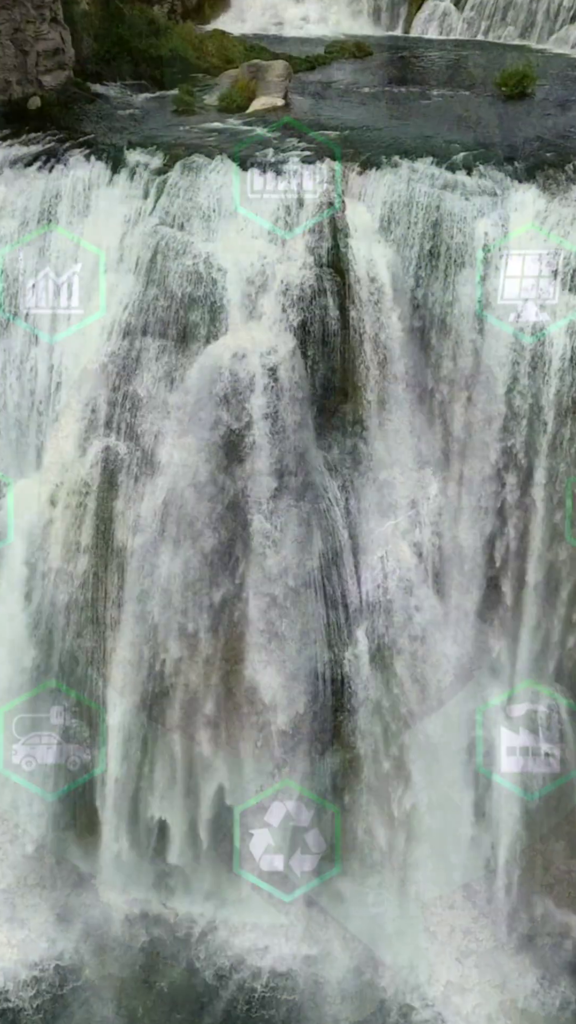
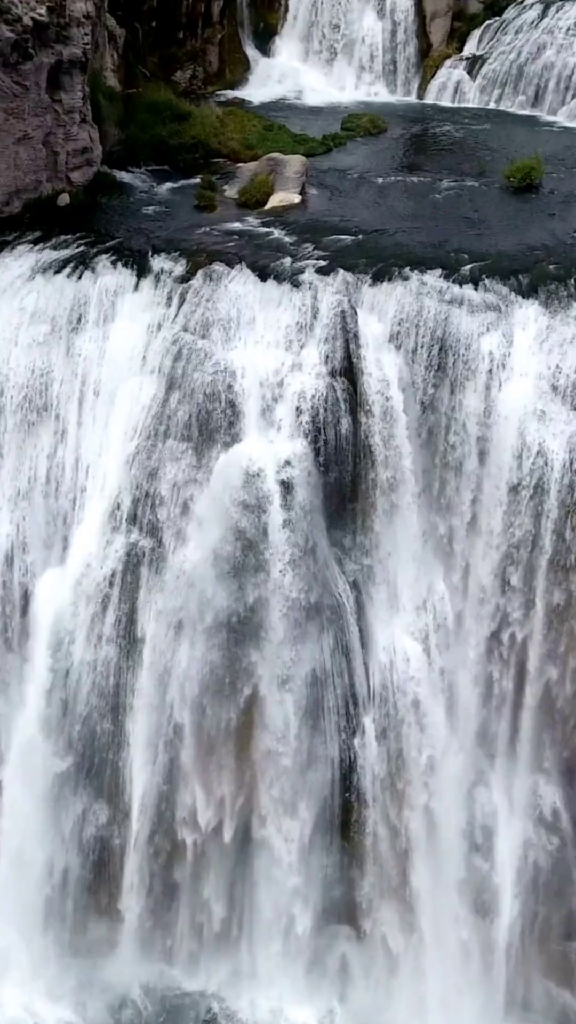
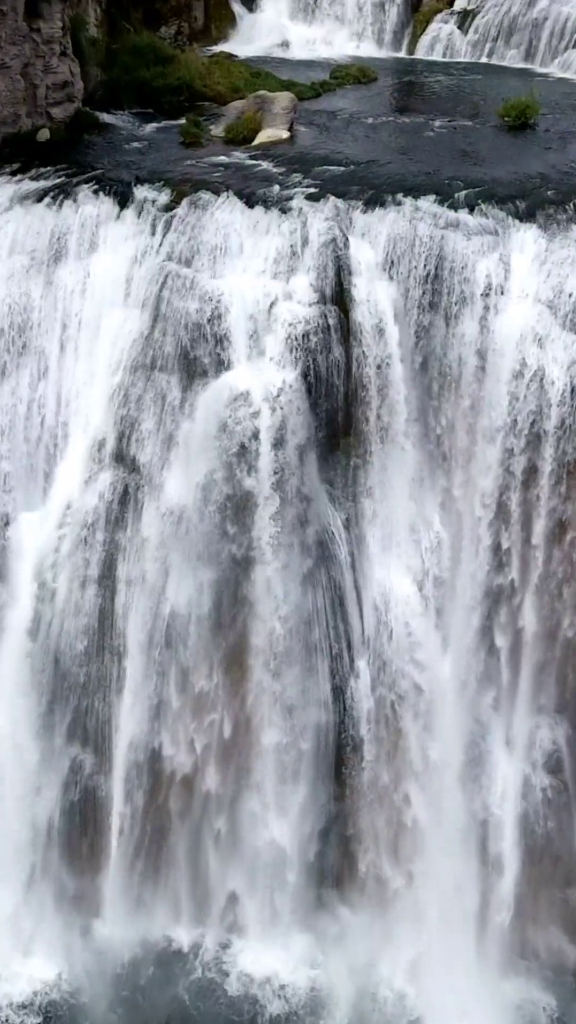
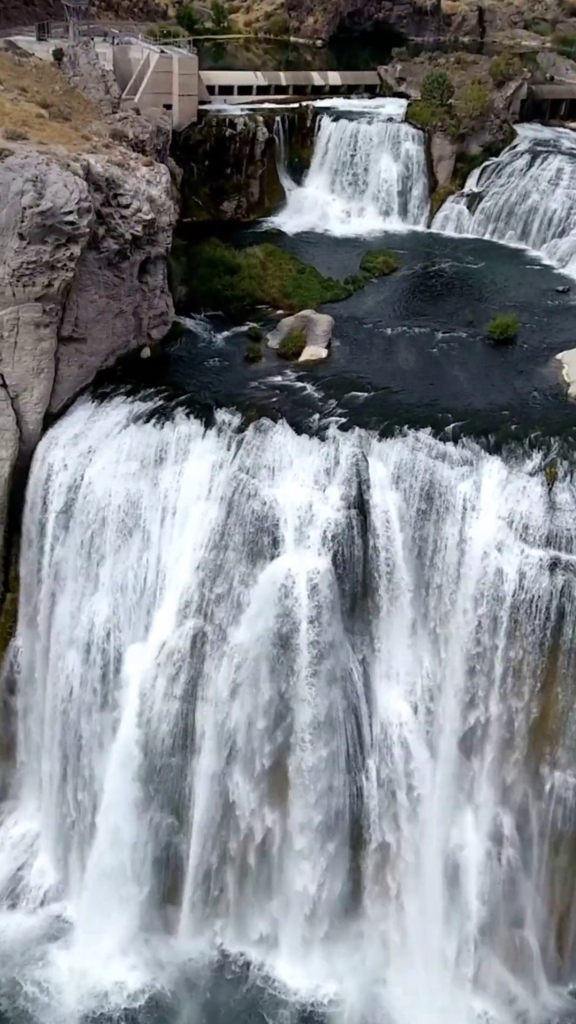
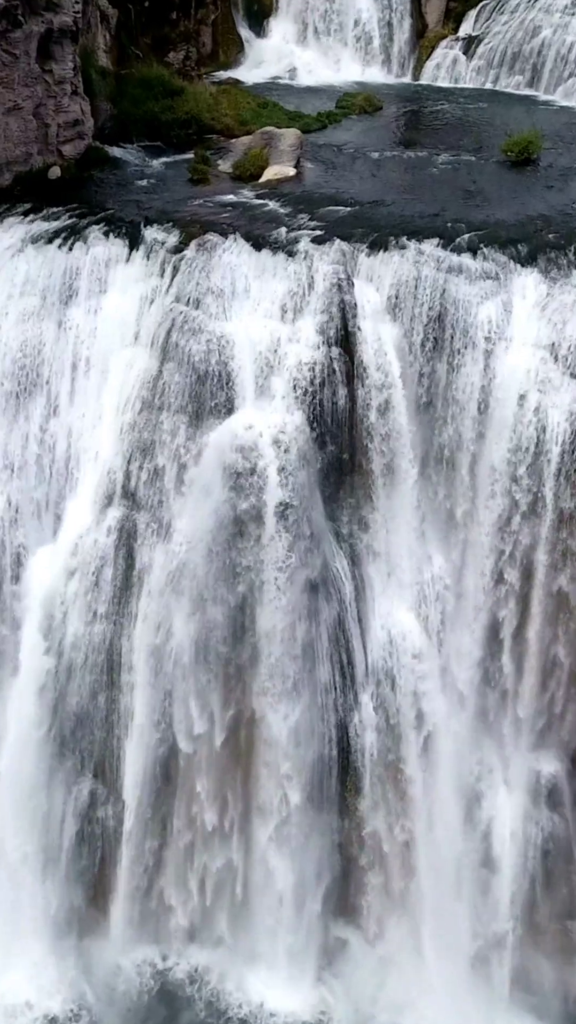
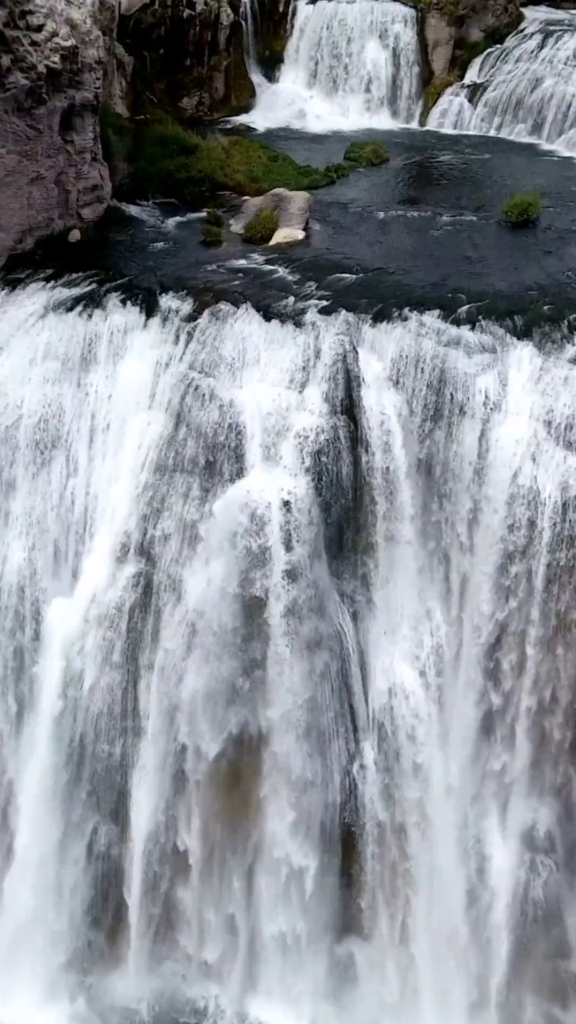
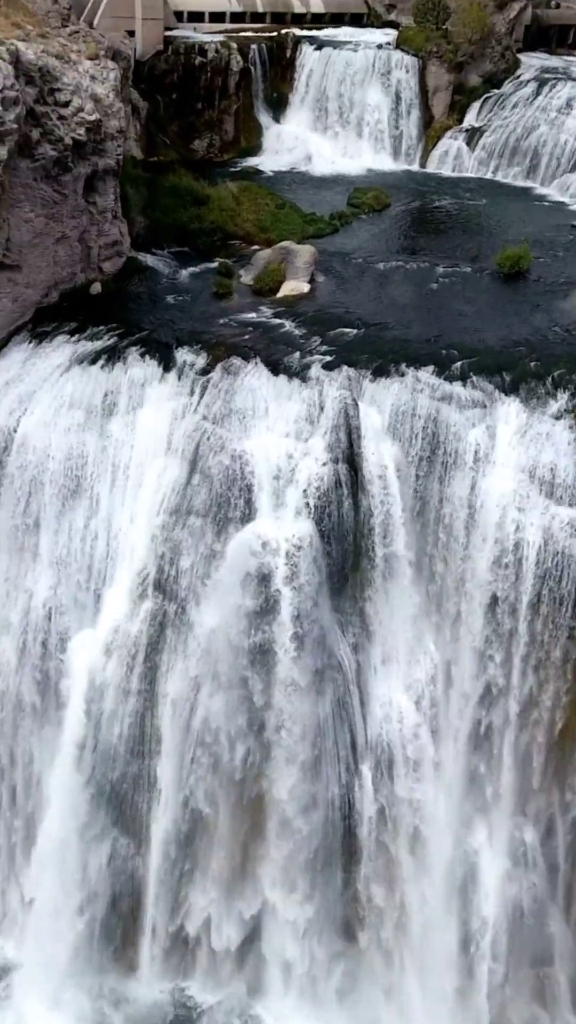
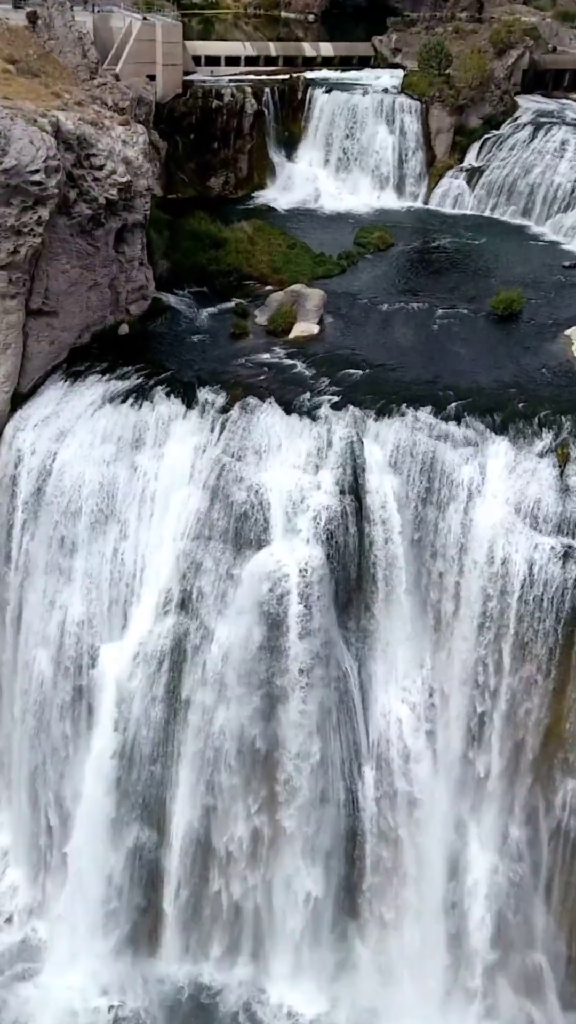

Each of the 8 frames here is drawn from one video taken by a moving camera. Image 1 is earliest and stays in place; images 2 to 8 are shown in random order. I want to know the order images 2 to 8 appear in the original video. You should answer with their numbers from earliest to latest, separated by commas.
3, 5, 2, 6, 7, 8, 4
